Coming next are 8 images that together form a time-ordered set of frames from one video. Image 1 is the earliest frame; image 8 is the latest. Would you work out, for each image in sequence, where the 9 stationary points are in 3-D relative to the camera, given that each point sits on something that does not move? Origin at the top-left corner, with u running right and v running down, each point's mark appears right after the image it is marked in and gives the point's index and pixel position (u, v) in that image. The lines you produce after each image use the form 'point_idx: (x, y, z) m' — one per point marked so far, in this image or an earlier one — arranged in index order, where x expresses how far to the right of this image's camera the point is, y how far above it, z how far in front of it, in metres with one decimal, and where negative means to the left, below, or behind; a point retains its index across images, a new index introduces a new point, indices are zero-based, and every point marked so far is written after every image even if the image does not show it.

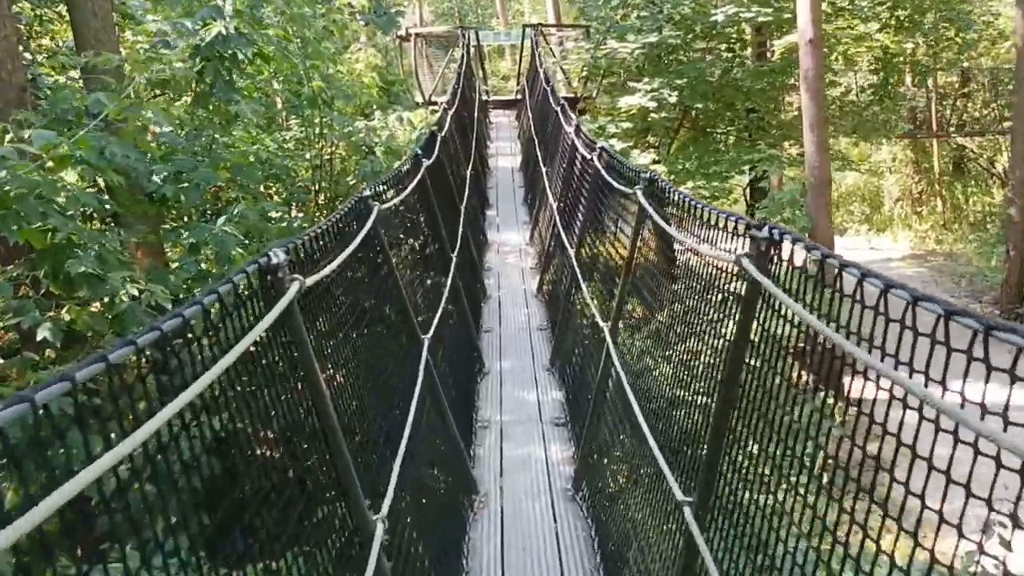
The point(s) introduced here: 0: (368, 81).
0: (-0.9, +1.3, +6.2) m
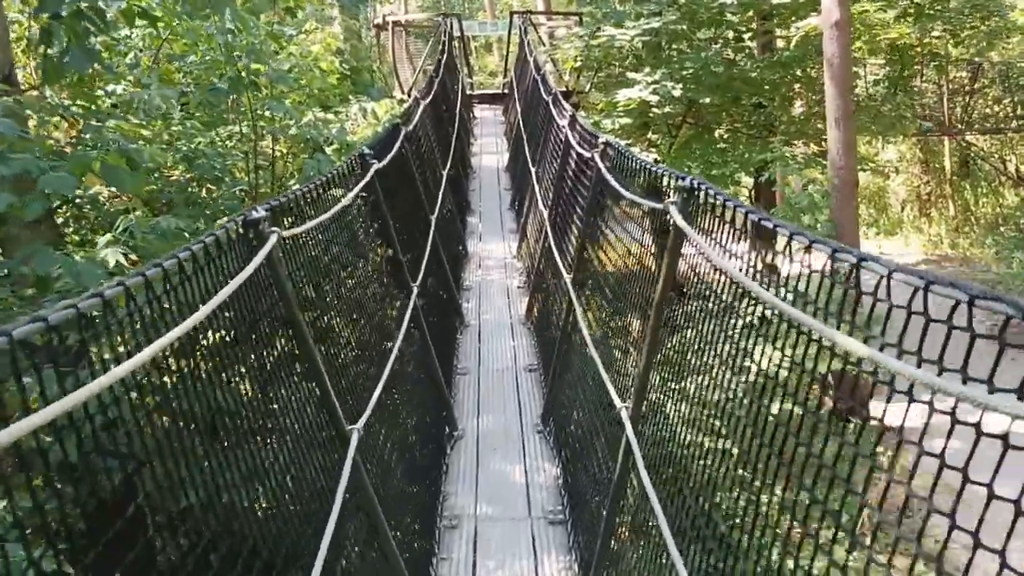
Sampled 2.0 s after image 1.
0: (-1.0, +1.2, +5.3) m
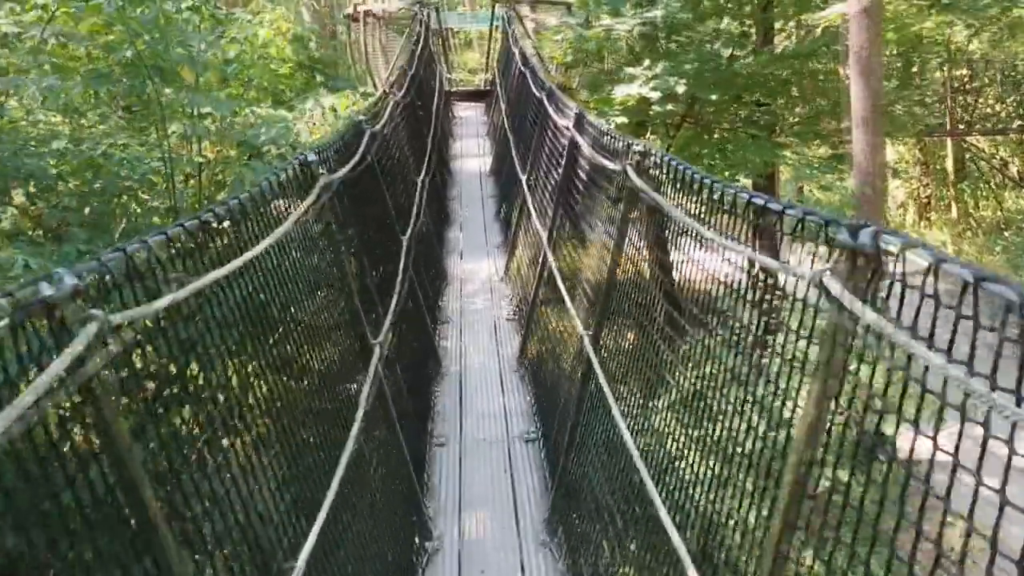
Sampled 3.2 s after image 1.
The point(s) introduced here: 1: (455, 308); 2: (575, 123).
0: (-1.1, +1.1, +4.5) m
1: (-0.3, -0.1, +4.7) m
2: (+0.2, +0.6, +3.8) m
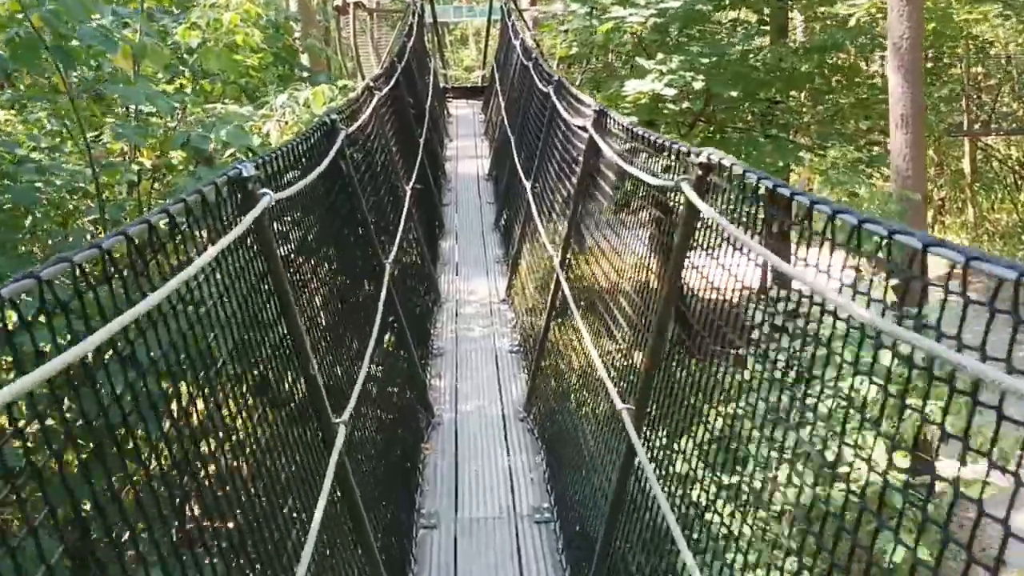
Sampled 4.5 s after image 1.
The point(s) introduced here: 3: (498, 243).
0: (-1.1, +1.0, +4.0) m
1: (-0.3, -0.2, +4.2) m
2: (+0.3, +0.5, +3.3) m
3: (-0.1, +0.2, +5.4) m
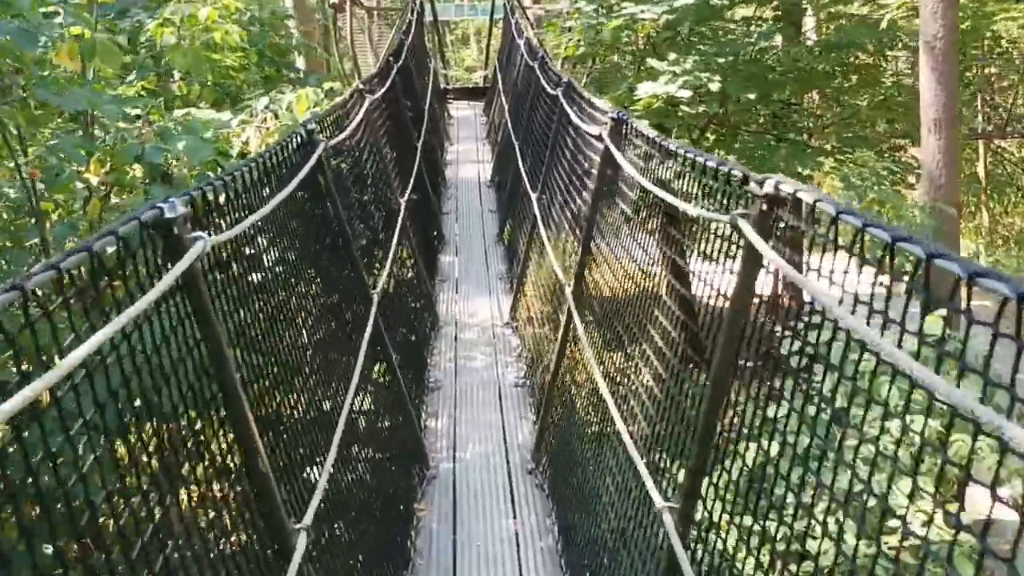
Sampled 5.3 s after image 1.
0: (-1.1, +0.9, +3.6) m
1: (-0.3, -0.3, +3.8) m
2: (+0.3, +0.5, +2.9) m
3: (-0.1, +0.2, +5.0) m
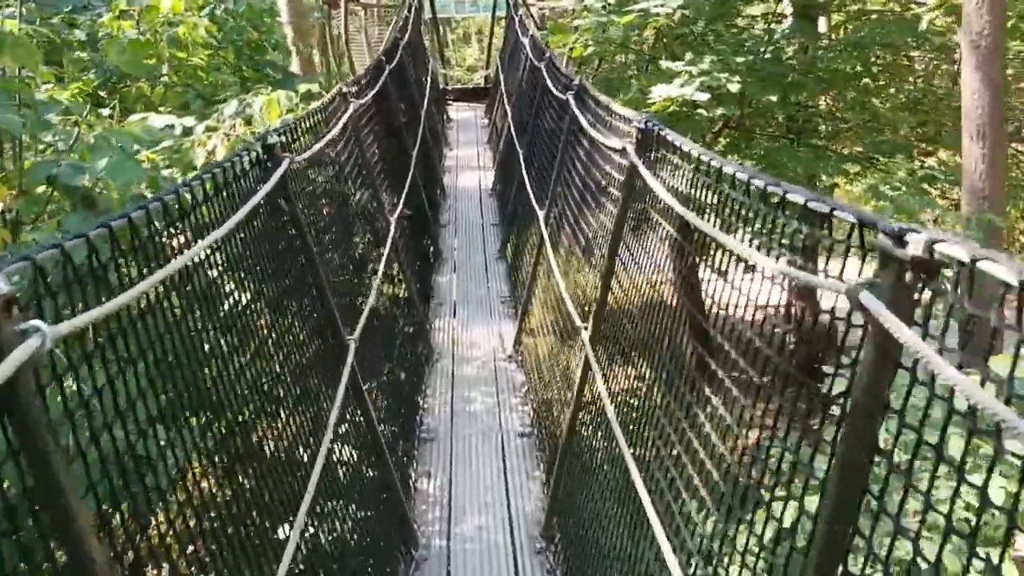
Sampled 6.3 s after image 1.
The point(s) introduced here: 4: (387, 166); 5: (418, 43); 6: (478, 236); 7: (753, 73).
0: (-1.0, +0.8, +3.2) m
1: (-0.2, -0.4, +3.4) m
2: (+0.3, +0.4, +2.5) m
3: (0.0, +0.1, +4.6) m
4: (-0.5, +0.5, +4.0) m
5: (-0.7, +2.0, +7.7) m
6: (-0.2, +0.3, +5.2) m
7: (+1.6, +1.4, +6.4) m
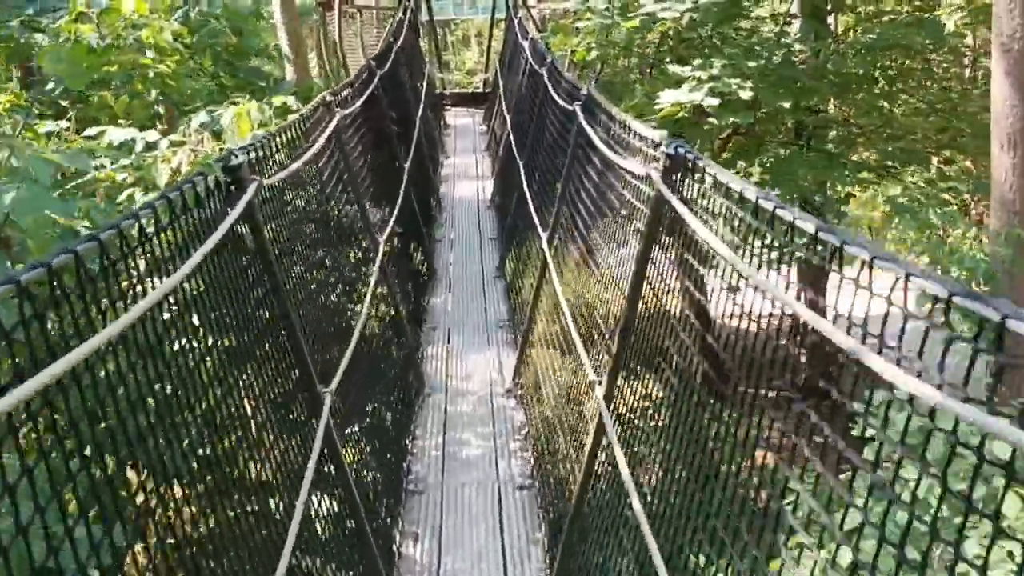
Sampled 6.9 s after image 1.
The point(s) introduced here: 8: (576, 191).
0: (-1.0, +0.7, +2.9) m
1: (-0.2, -0.5, +3.1) m
2: (+0.3, +0.3, +2.2) m
3: (0.0, 0.0, +4.3) m
4: (-0.5, +0.4, +3.7) m
5: (-0.7, +1.9, +7.4) m
6: (-0.2, +0.2, +4.9) m
7: (+1.6, +1.3, +6.1) m
8: (+0.2, +0.3, +3.0) m
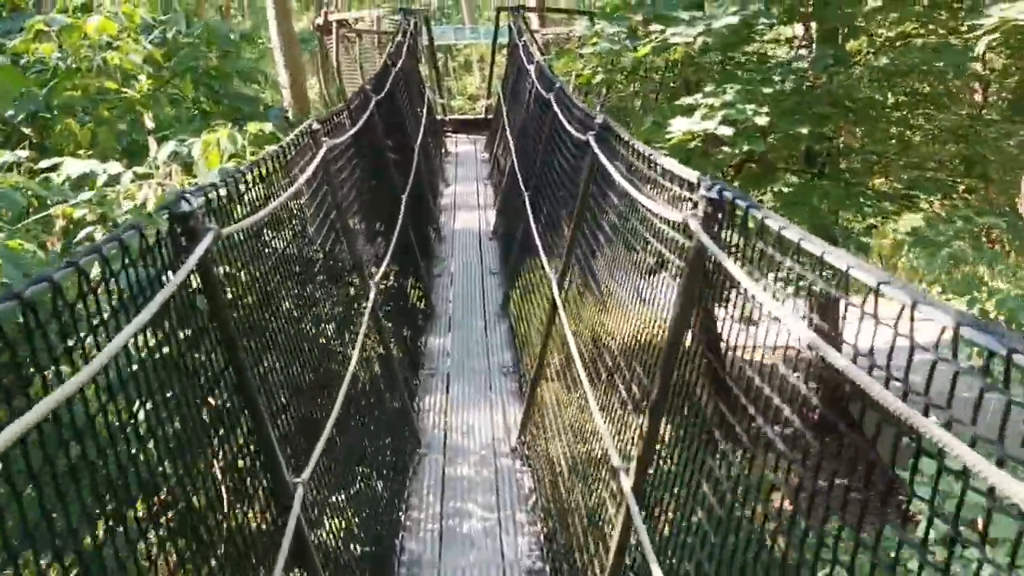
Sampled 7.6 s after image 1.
0: (-1.0, +0.6, +2.6) m
1: (-0.2, -0.6, +2.8) m
2: (+0.3, +0.2, +1.9) m
3: (0.0, -0.2, +4.0) m
4: (-0.5, +0.3, +3.4) m
5: (-0.7, +1.6, +7.2) m
6: (-0.2, 0.0, +4.6) m
7: (+1.6, +1.1, +5.8) m
8: (+0.2, +0.2, +2.7) m
